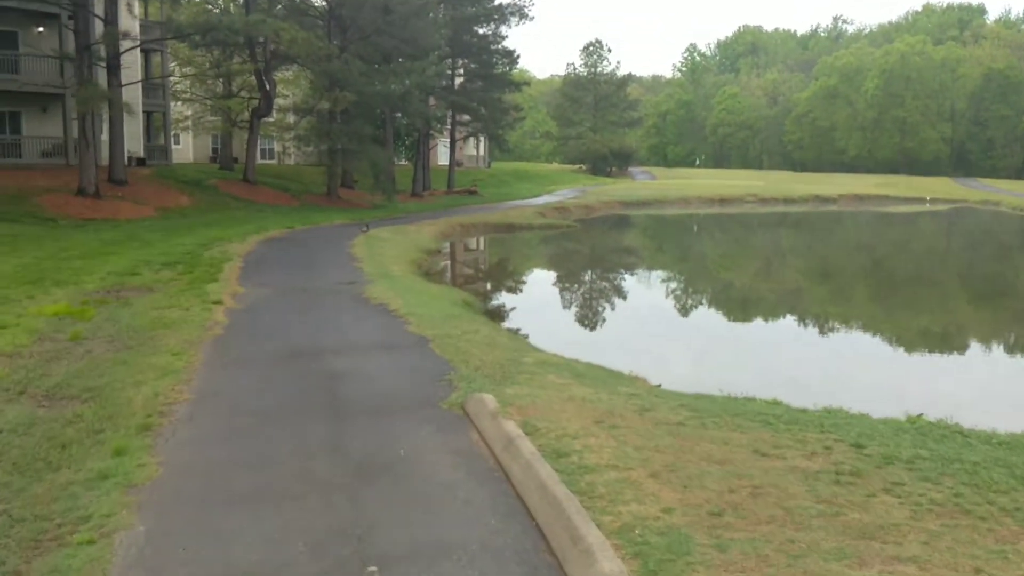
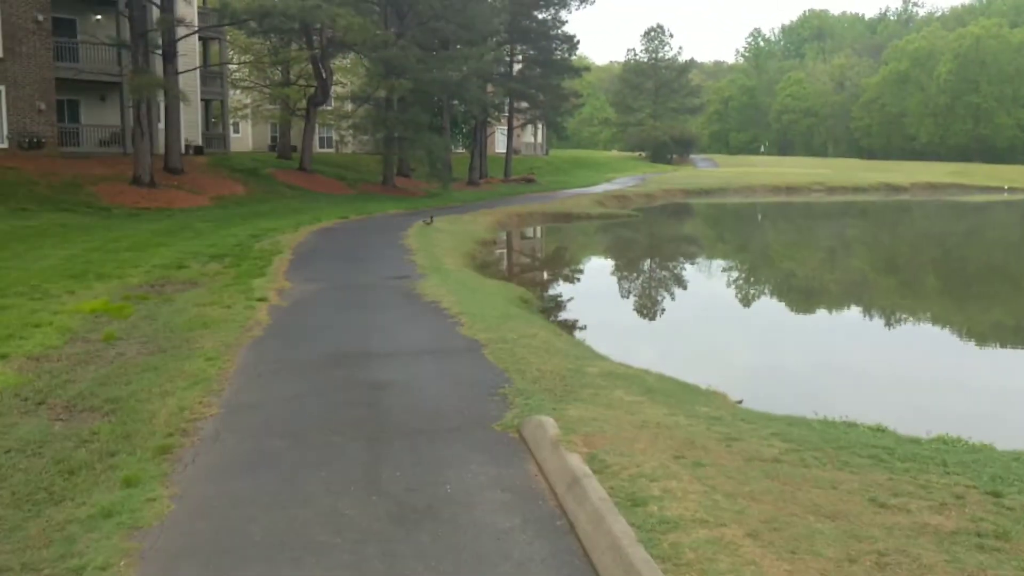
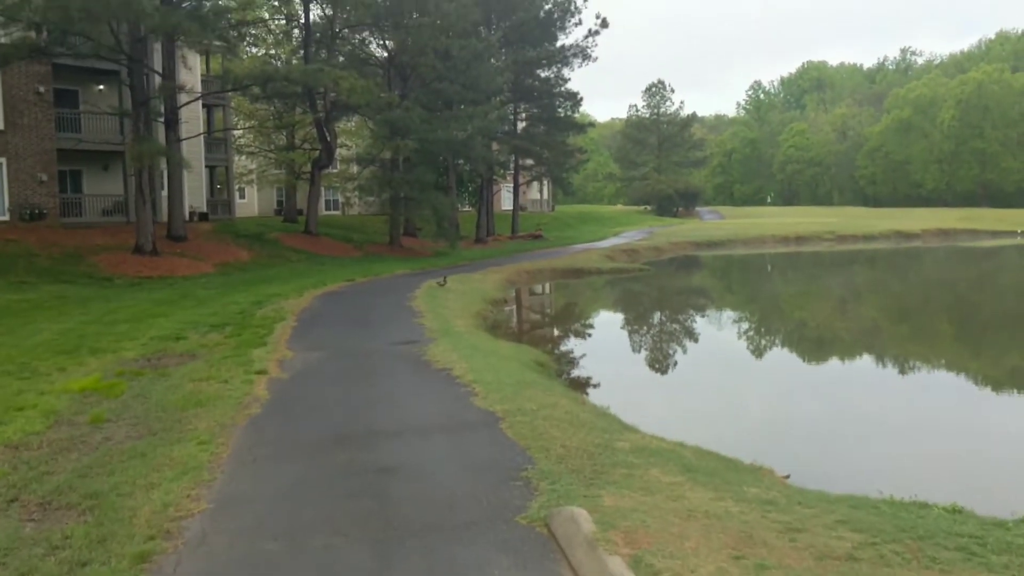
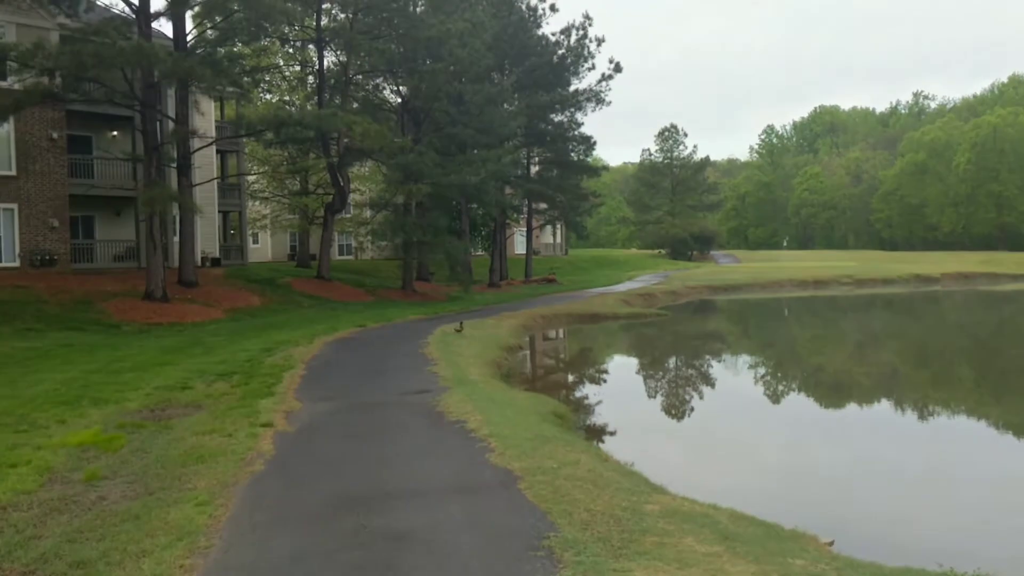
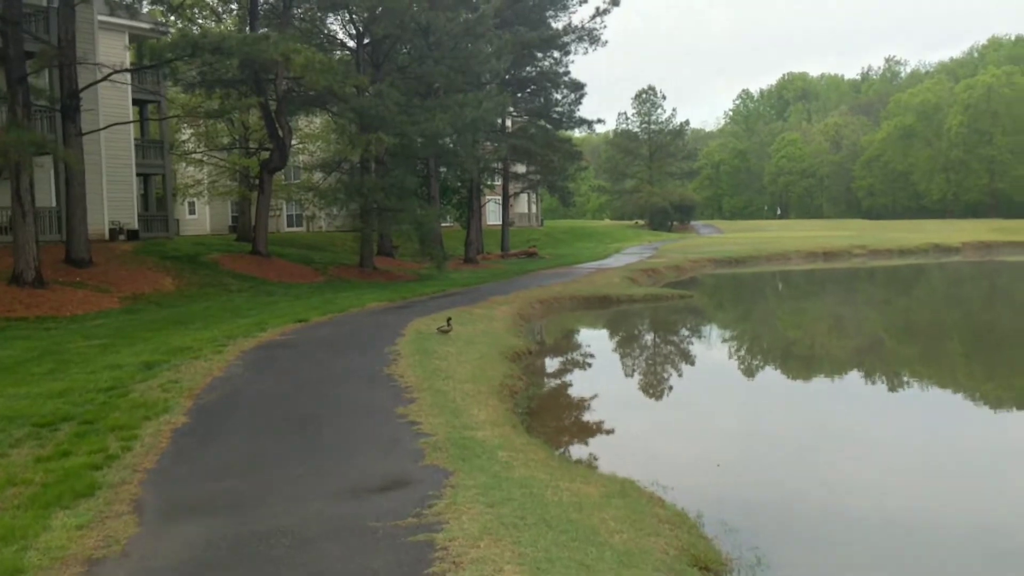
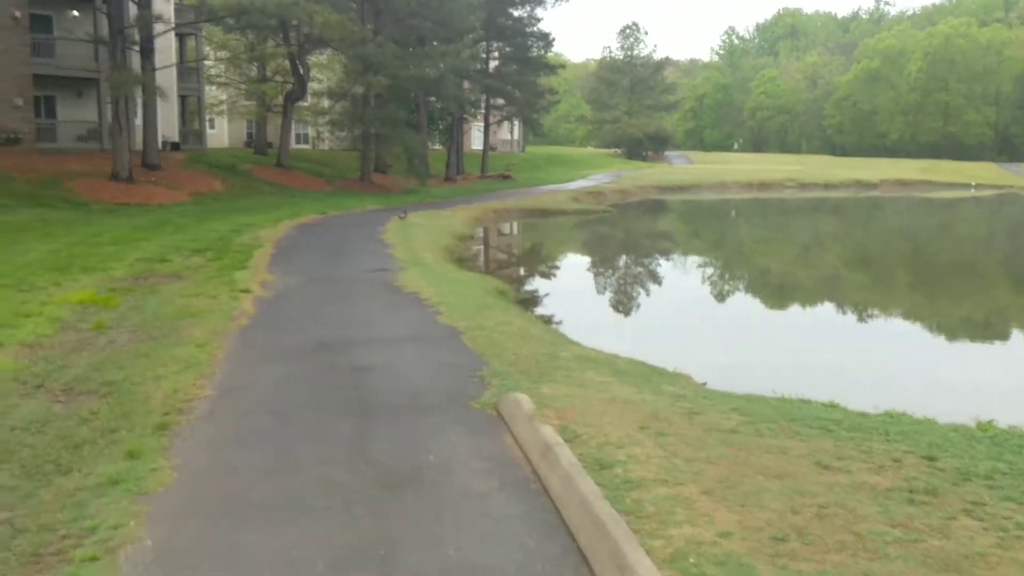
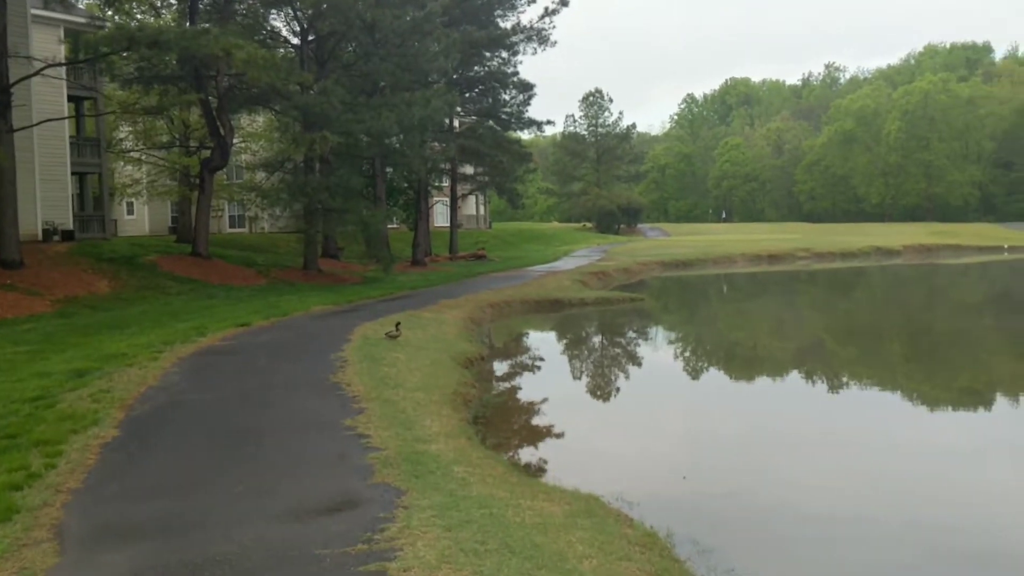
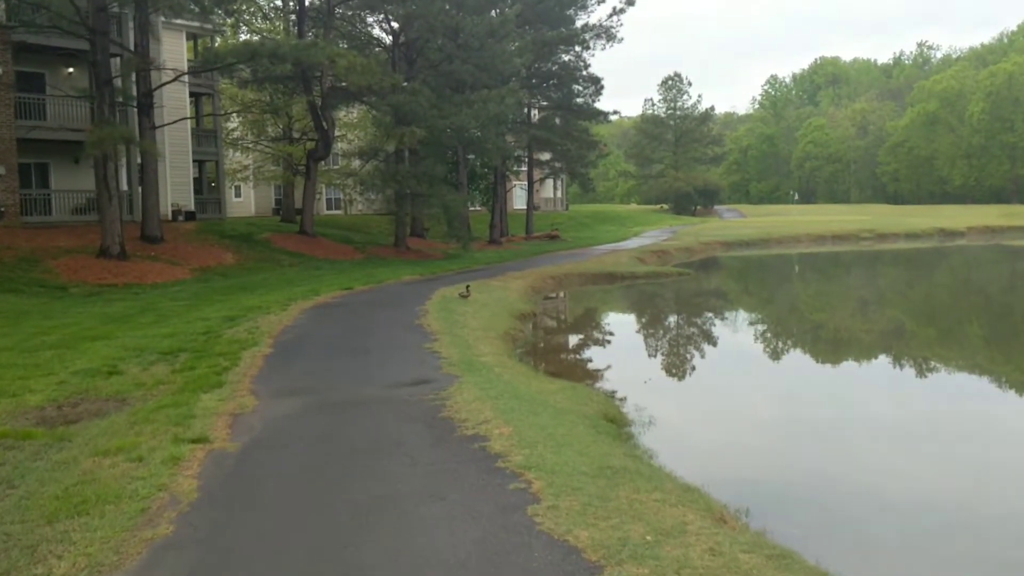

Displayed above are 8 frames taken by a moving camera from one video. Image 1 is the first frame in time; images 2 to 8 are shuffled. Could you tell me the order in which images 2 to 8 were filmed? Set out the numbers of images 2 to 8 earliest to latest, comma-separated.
6, 2, 3, 4, 8, 5, 7
